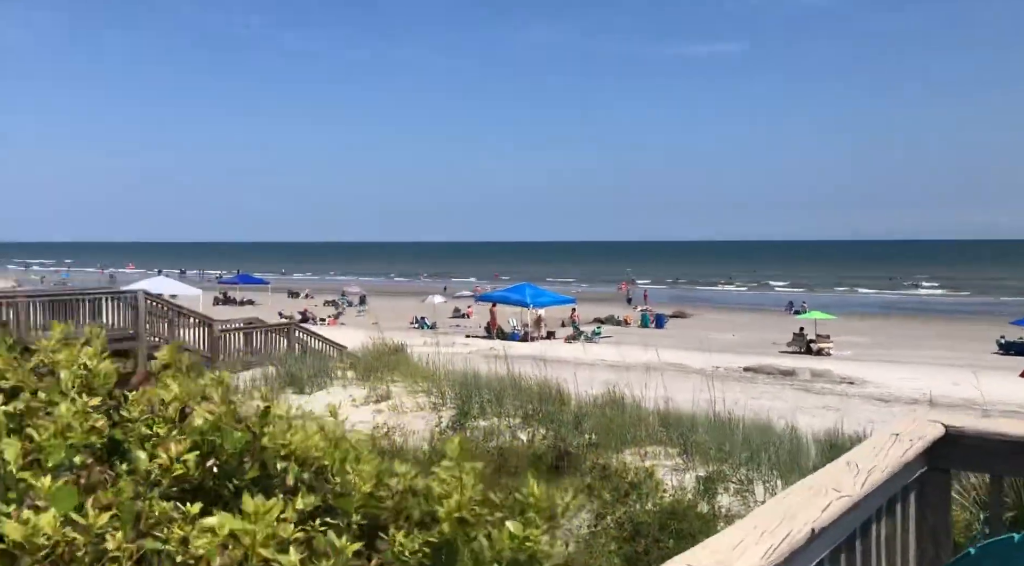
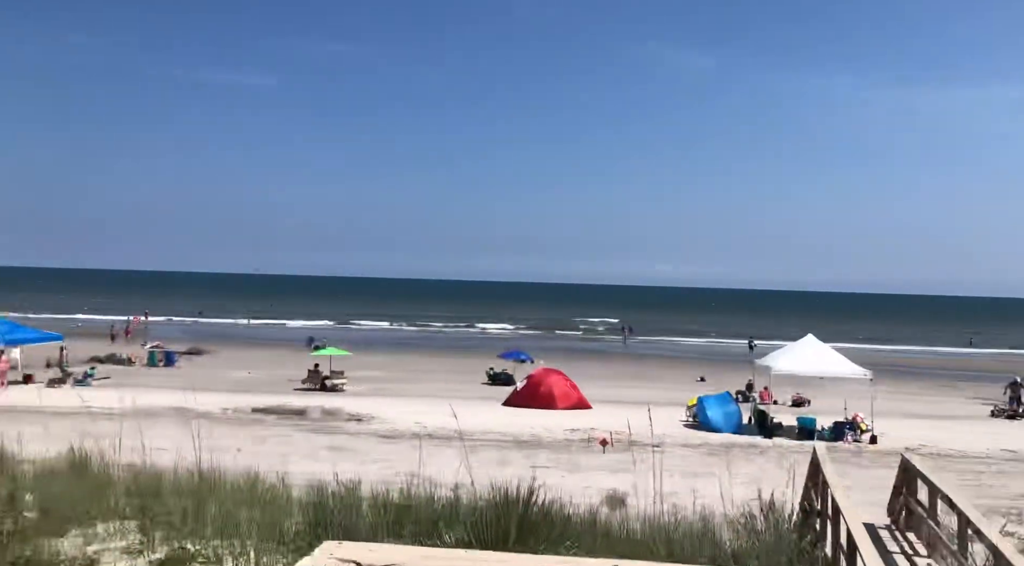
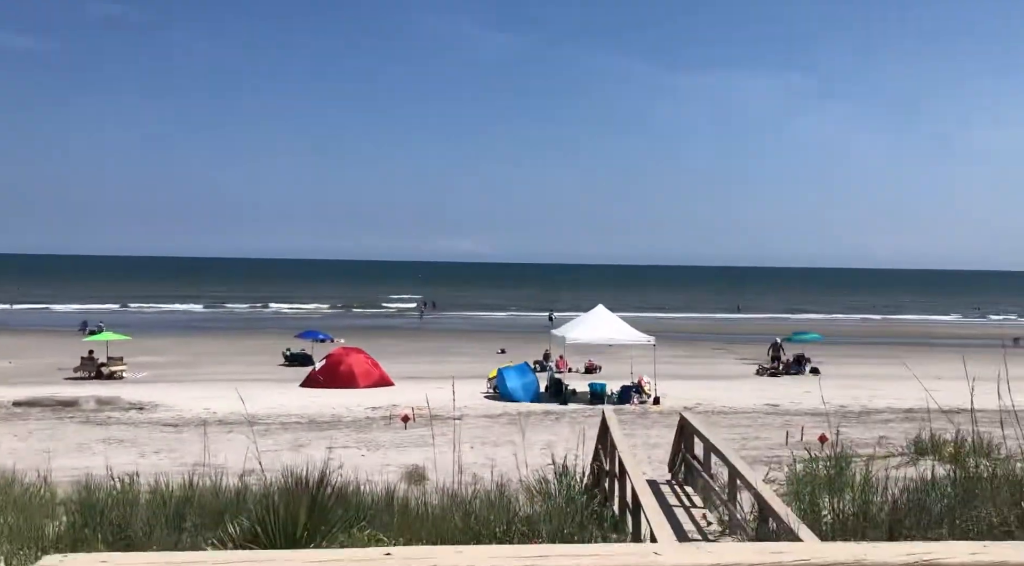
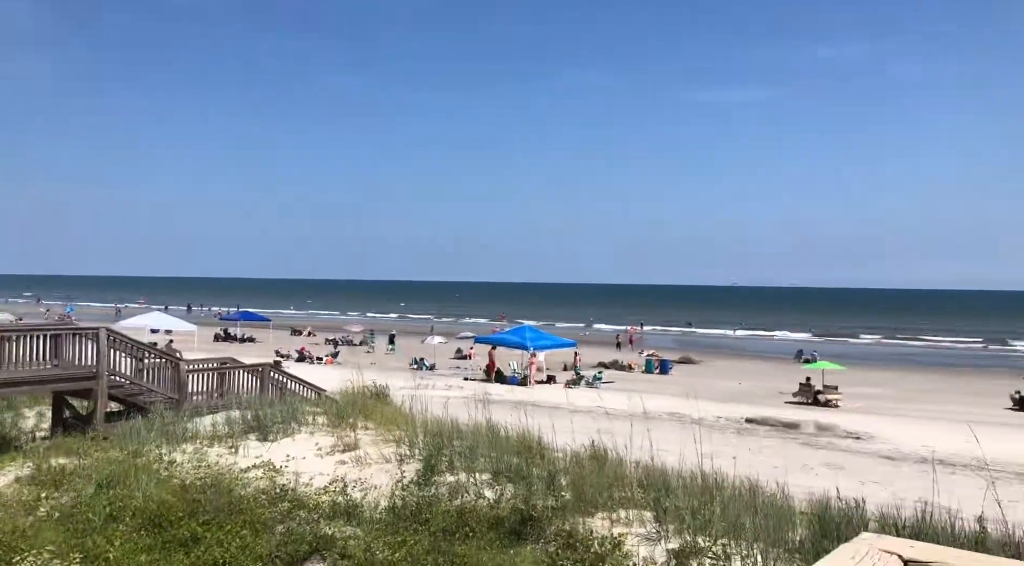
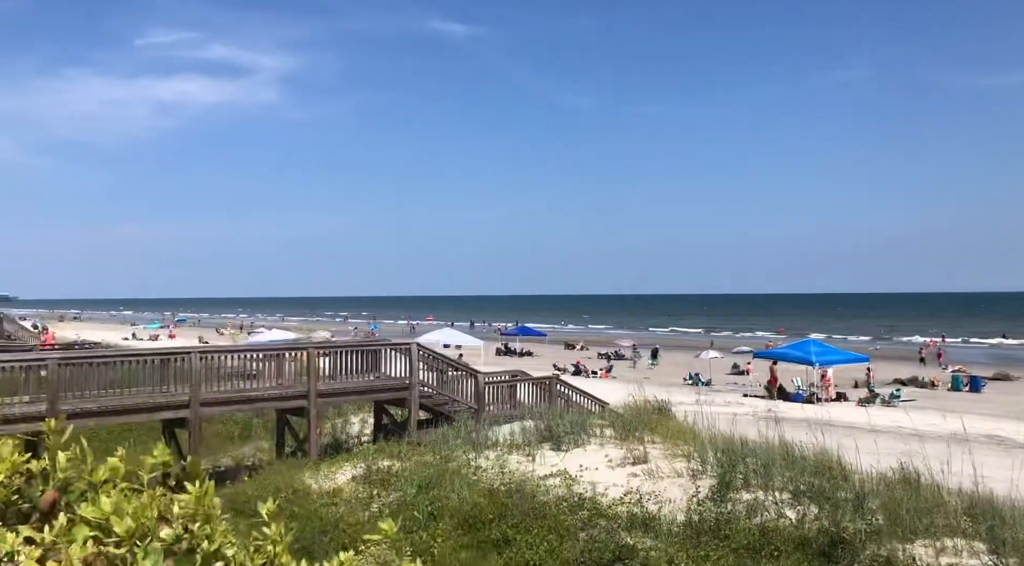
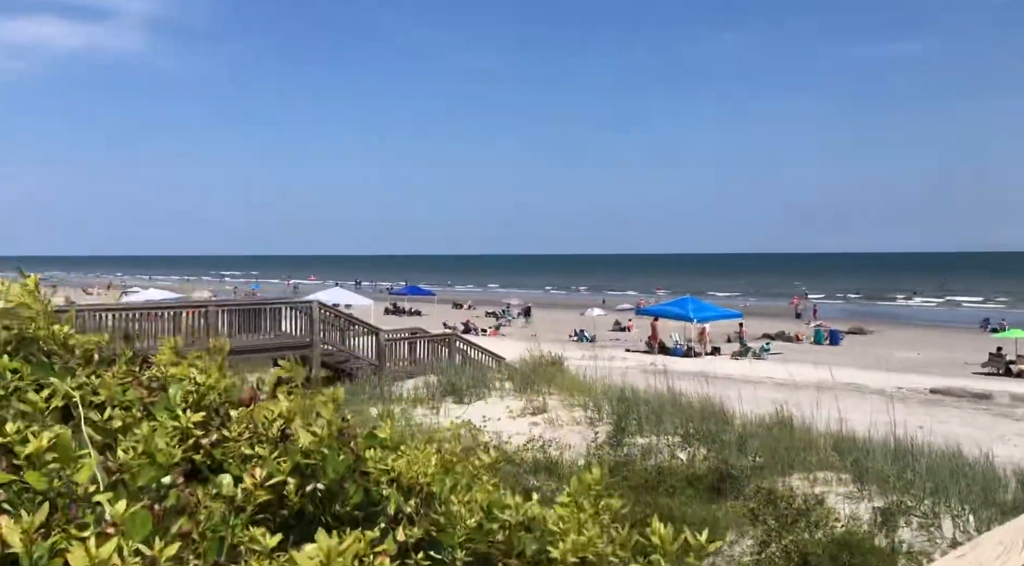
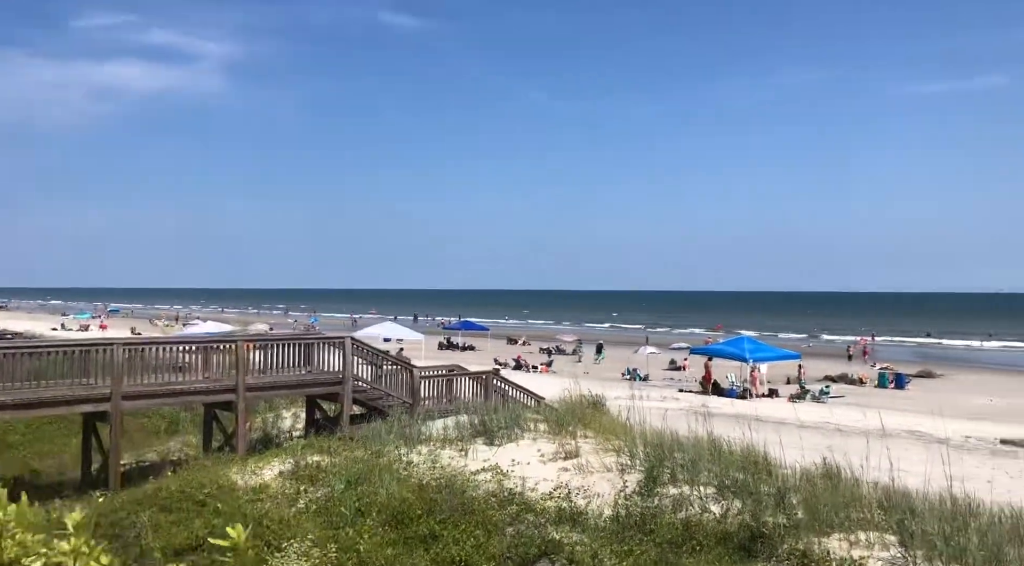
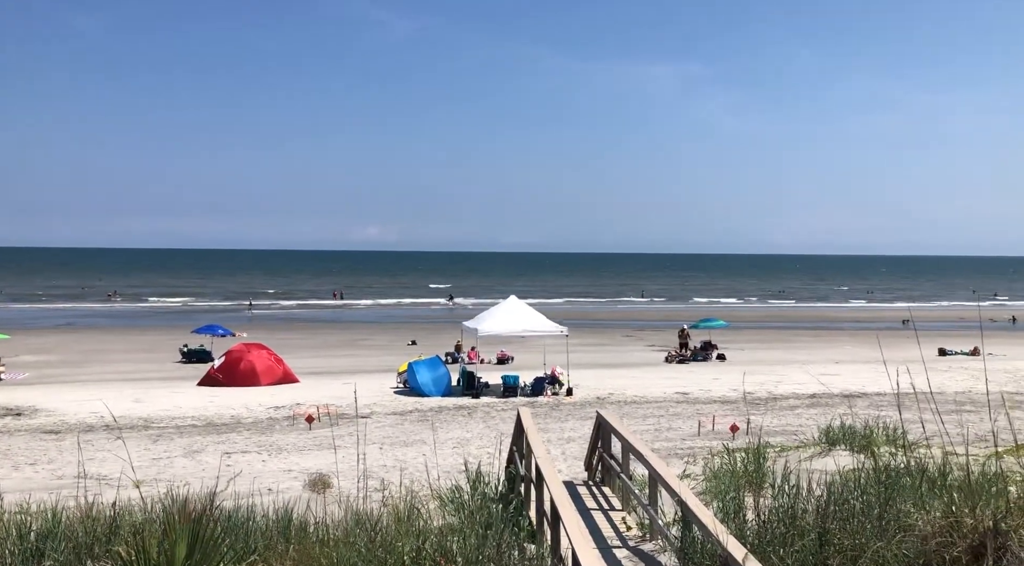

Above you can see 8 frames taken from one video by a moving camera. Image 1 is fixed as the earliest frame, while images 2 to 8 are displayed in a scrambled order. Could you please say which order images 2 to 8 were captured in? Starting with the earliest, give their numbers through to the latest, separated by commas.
6, 5, 7, 4, 2, 3, 8
